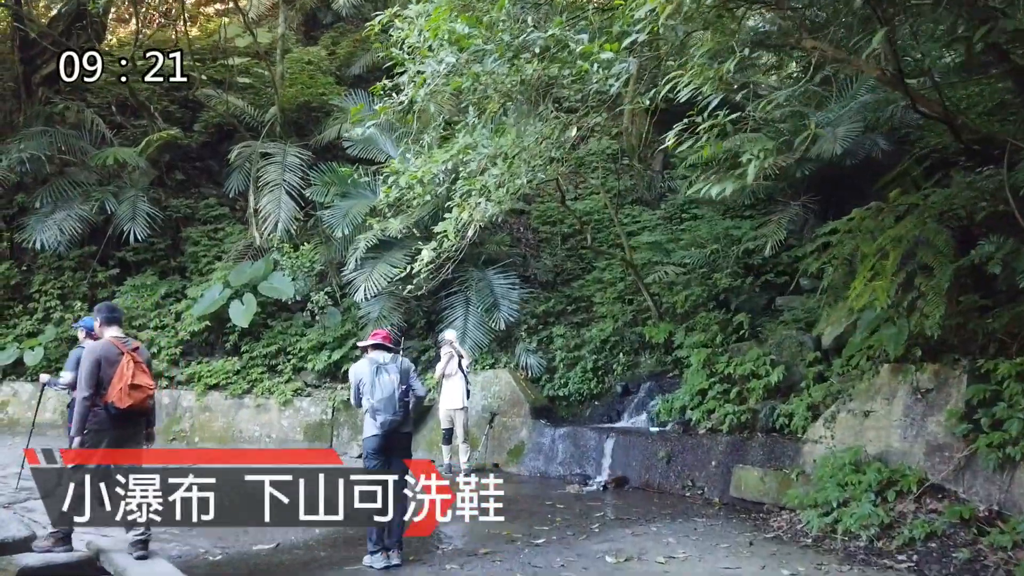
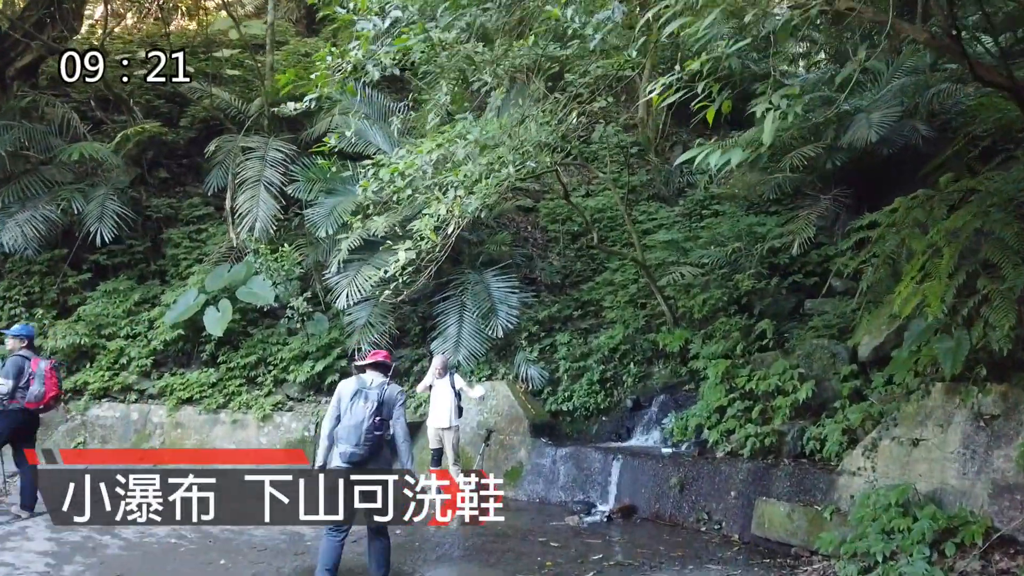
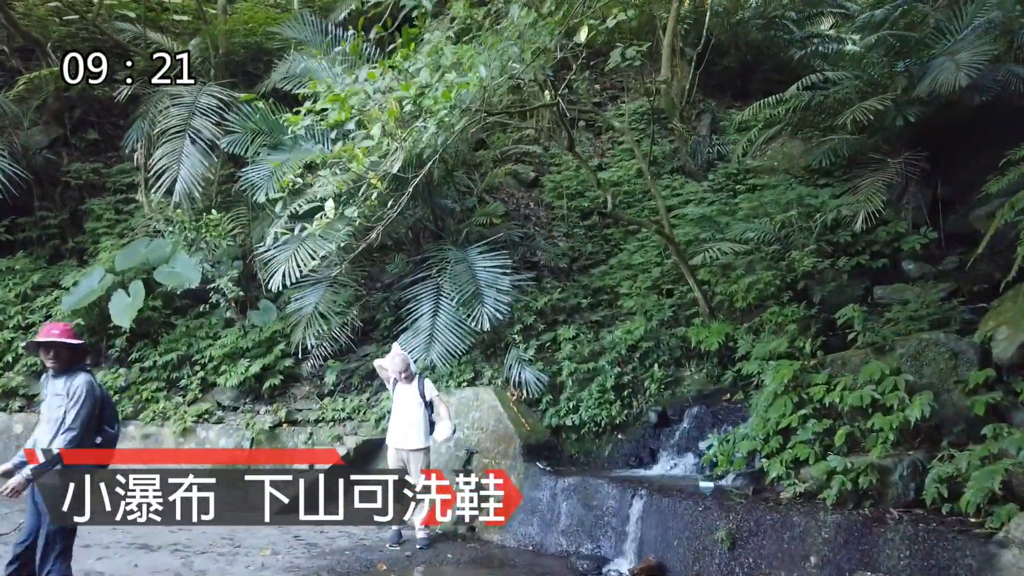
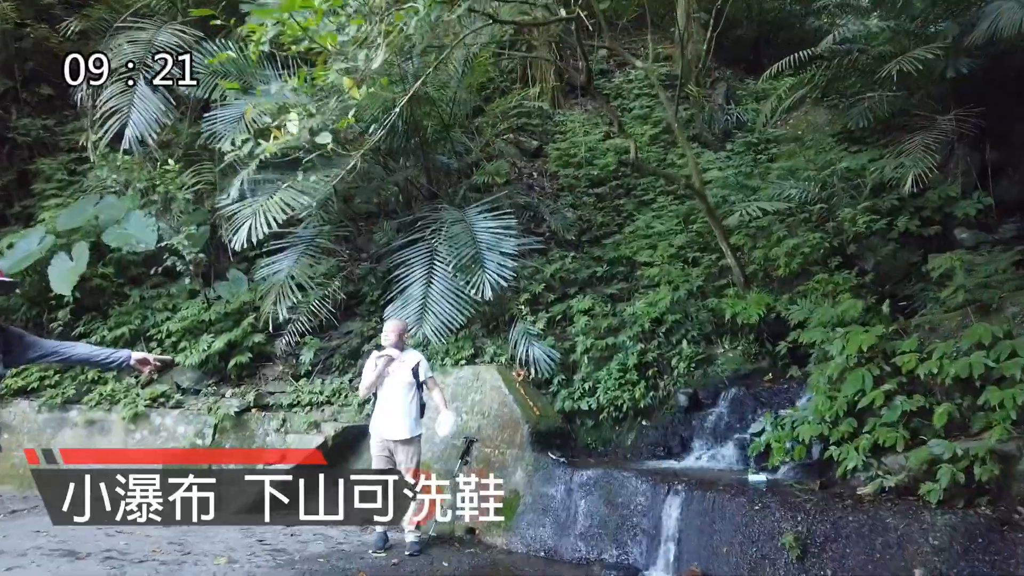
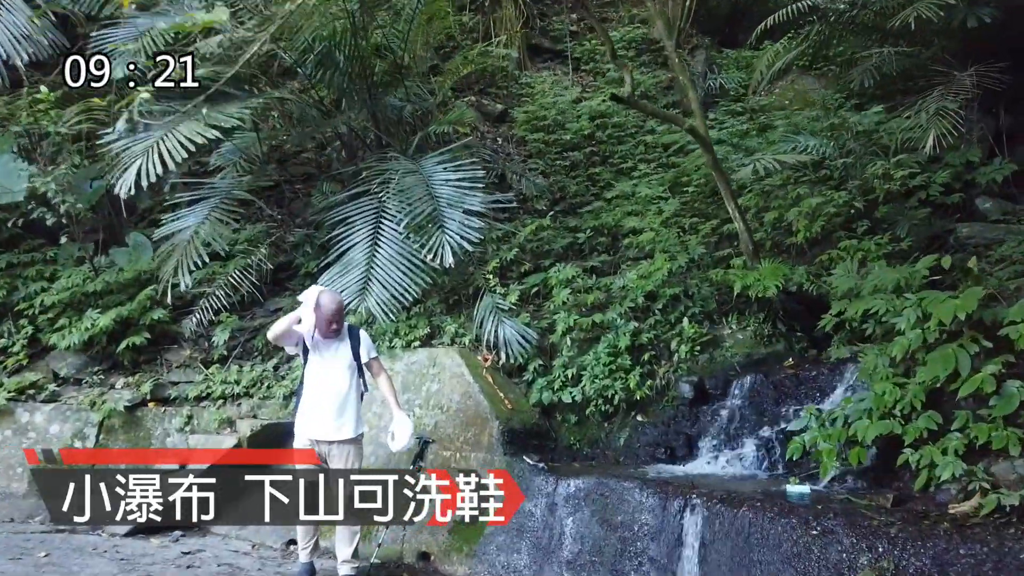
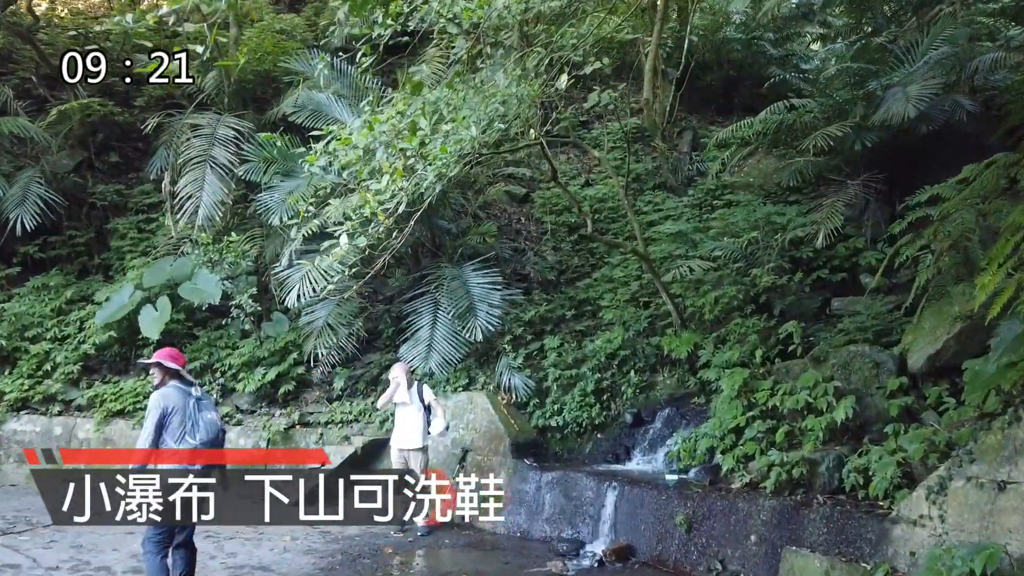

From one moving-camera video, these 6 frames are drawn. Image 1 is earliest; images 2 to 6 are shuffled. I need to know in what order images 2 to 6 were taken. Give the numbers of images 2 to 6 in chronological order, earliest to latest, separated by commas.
2, 6, 3, 4, 5
